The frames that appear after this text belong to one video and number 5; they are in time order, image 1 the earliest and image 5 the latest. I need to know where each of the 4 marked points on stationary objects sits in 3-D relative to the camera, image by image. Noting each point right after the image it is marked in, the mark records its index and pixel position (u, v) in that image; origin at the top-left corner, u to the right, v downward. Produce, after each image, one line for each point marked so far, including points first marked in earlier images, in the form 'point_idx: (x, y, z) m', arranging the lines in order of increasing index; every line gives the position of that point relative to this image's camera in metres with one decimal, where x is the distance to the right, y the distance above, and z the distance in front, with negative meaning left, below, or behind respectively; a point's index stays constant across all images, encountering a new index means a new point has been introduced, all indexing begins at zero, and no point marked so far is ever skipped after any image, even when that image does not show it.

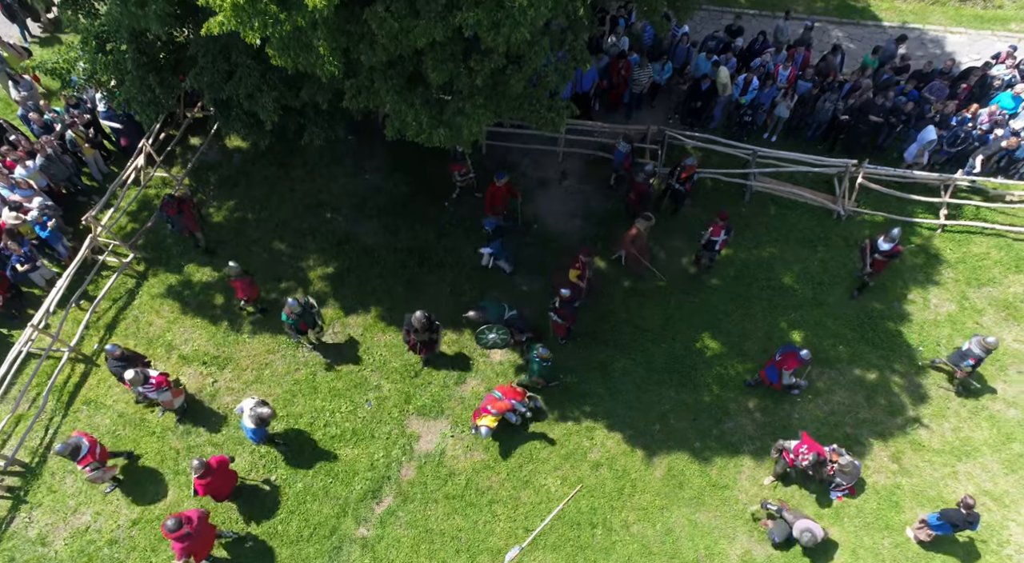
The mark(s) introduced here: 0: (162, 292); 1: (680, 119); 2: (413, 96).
0: (-7.9, -0.2, +14.2) m
1: (+4.4, +4.3, +16.4) m
2: (-1.4, +2.5, +8.8) m
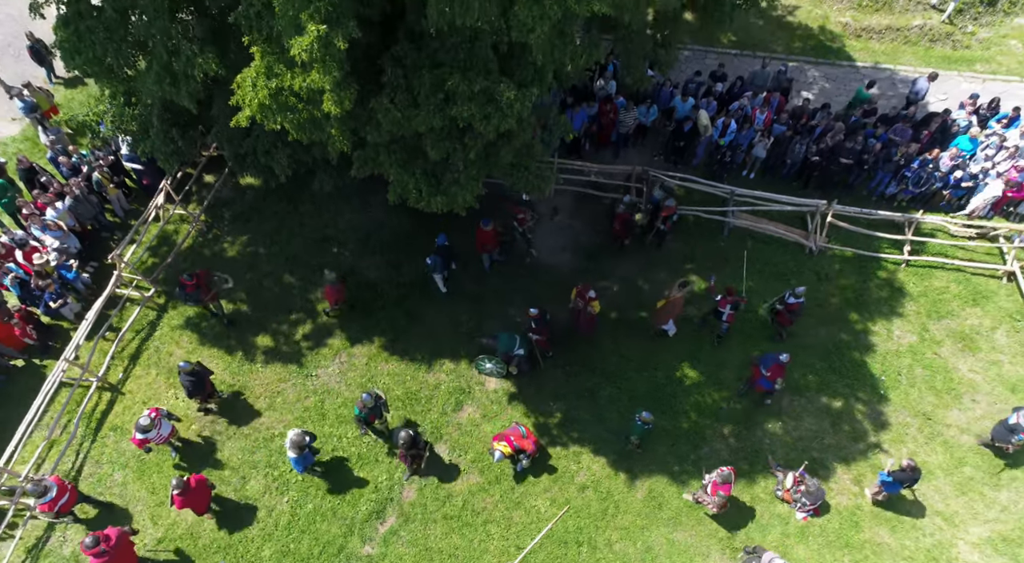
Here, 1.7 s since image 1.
0: (-8.0, -1.0, +15.3) m
1: (+4.2, +3.5, +17.5) m
2: (-1.5, +1.7, +9.9) m
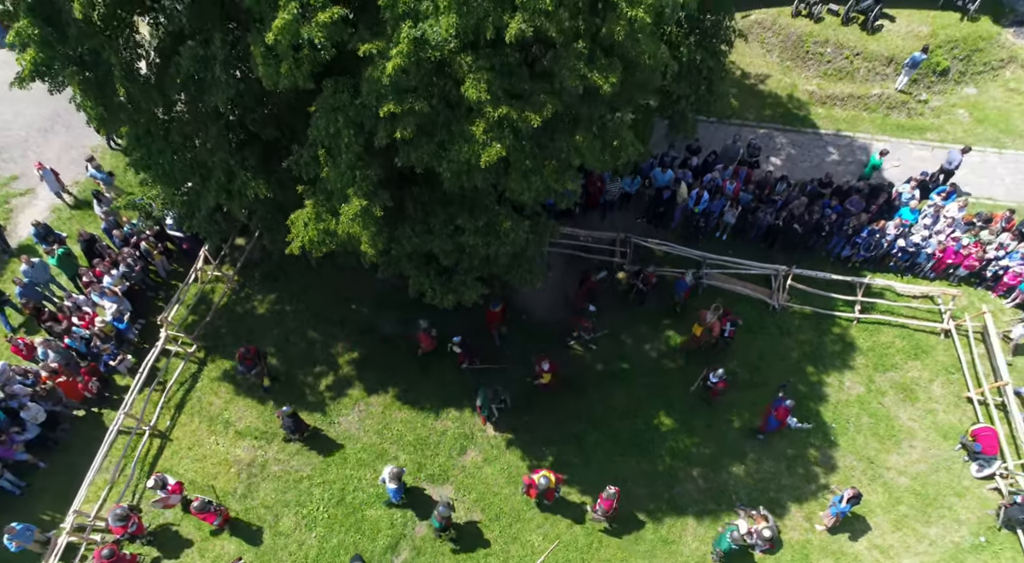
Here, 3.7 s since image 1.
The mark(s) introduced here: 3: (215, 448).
0: (-8.1, -2.6, +17.4) m
1: (+4.2, +1.9, +19.6) m
2: (-1.6, +0.2, +12.0) m
3: (-7.6, -4.3, +16.2) m
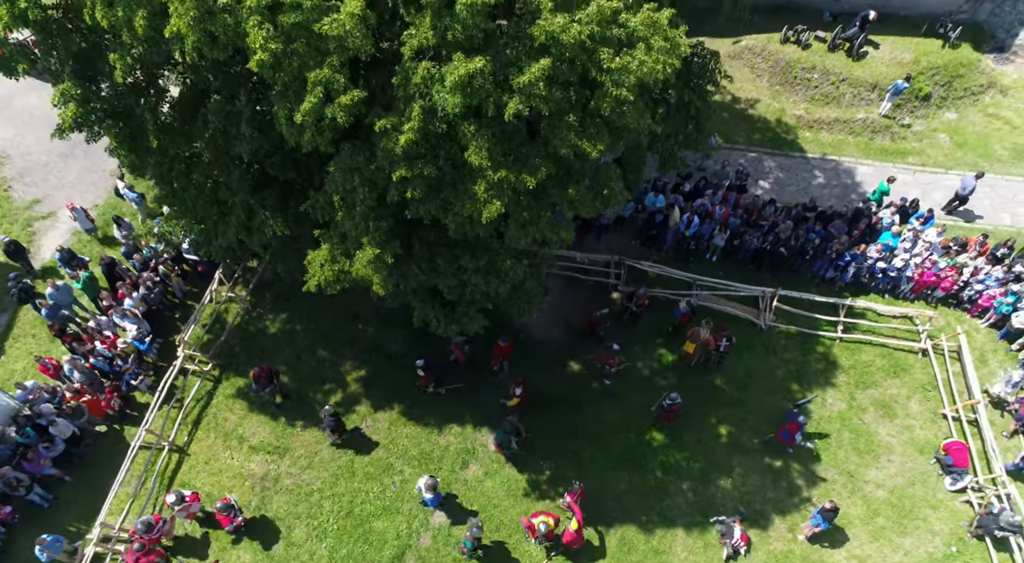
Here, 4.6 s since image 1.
0: (-8.1, -3.2, +18.3) m
1: (+4.1, +1.3, +20.6) m
2: (-1.6, -0.4, +12.9) m
3: (-7.6, -4.9, +17.1) m
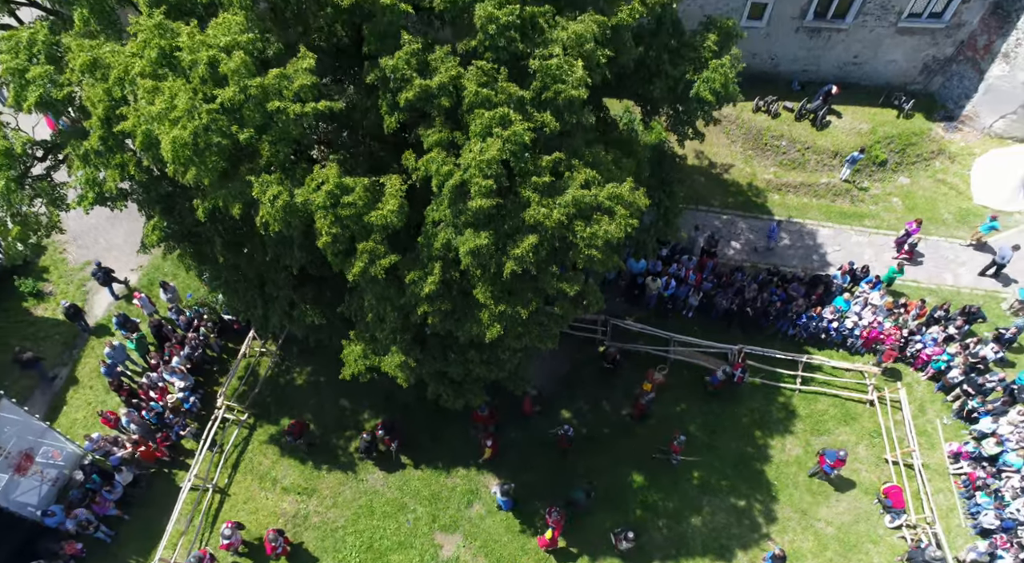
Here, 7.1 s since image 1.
0: (-8.1, -5.2, +20.8) m
1: (+4.1, -0.7, +23.1) m
2: (-1.7, -2.3, +15.5) m
3: (-7.7, -6.9, +19.6) m
